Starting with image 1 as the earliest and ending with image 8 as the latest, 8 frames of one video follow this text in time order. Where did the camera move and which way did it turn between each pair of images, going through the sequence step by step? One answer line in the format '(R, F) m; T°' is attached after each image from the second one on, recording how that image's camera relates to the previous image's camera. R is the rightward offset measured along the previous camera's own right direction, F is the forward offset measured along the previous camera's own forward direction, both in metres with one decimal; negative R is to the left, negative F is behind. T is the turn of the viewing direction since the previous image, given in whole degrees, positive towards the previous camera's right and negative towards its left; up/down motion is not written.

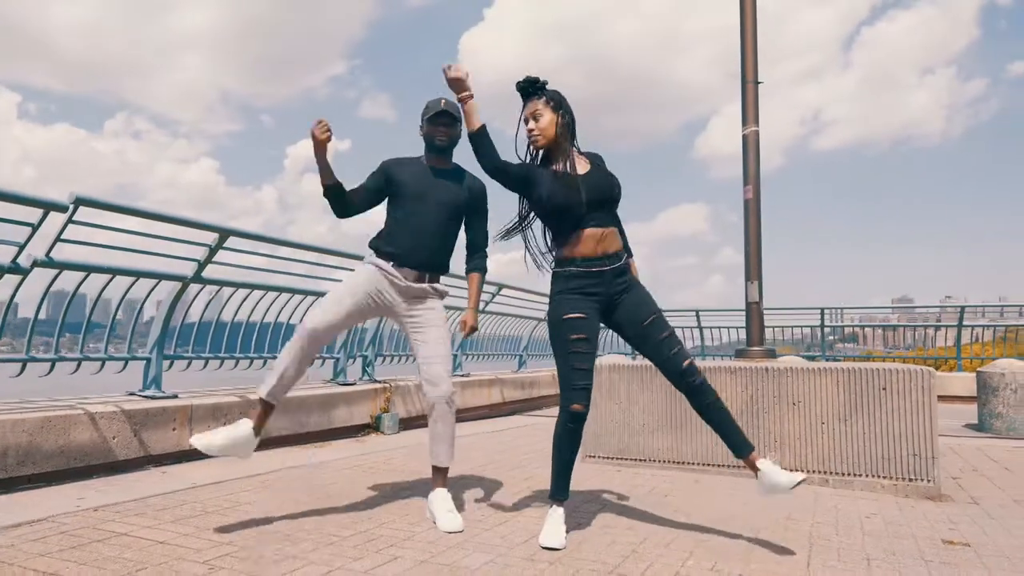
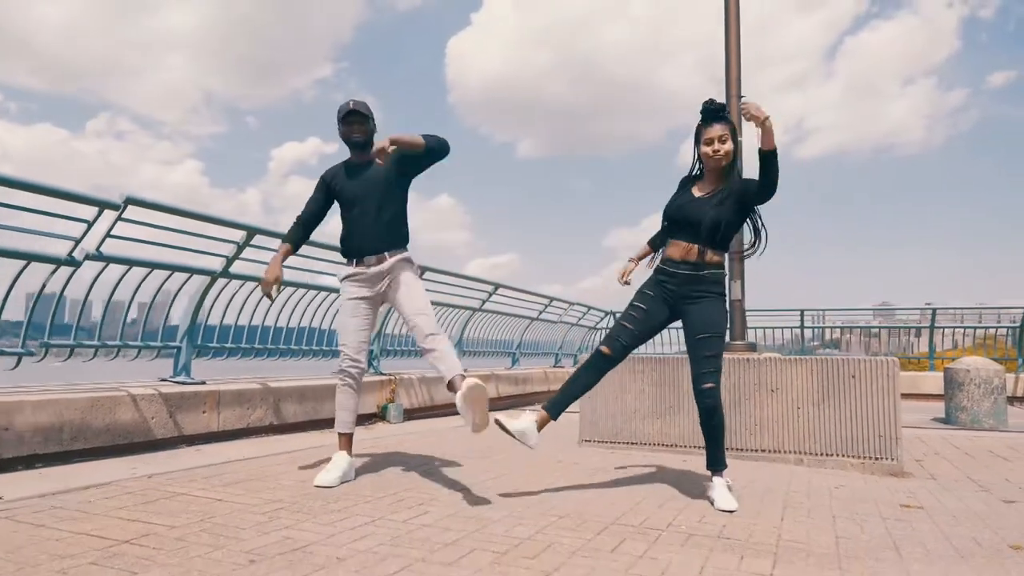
(-0.2, -0.5) m; +1°
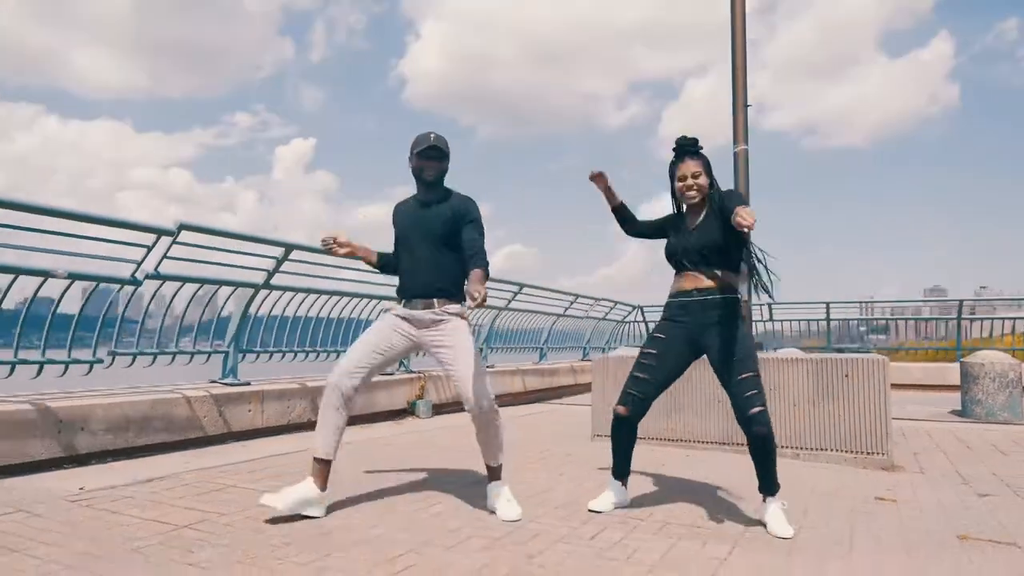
(+0.2, -0.5) m; -3°
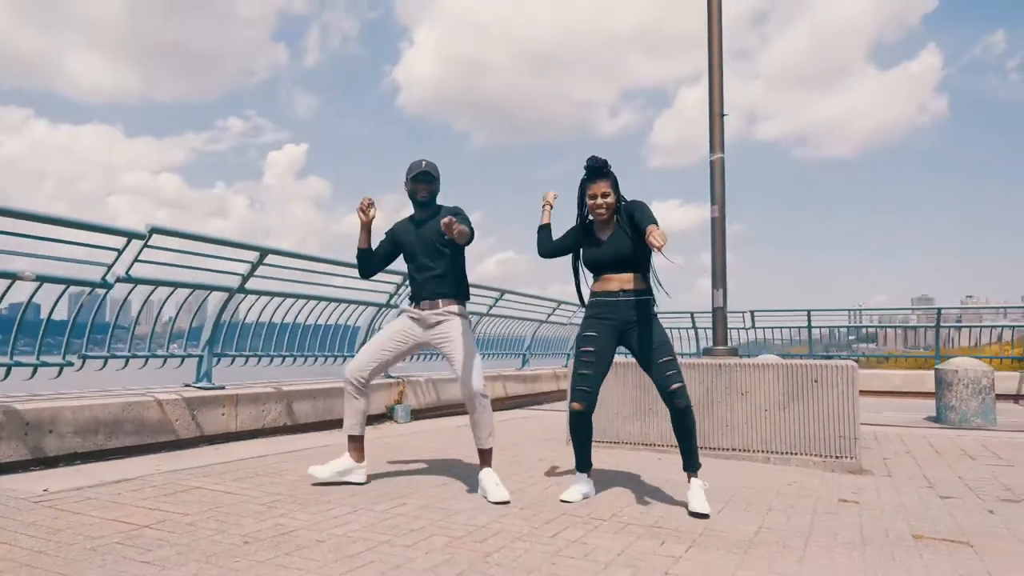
(+0.1, 0.0) m; +1°
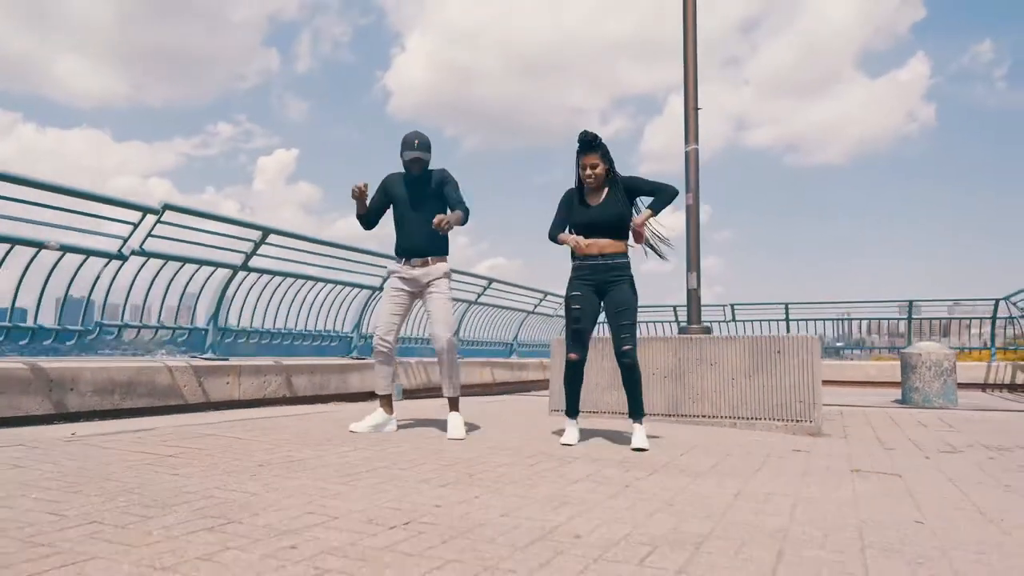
(0.0, -0.5) m; +1°
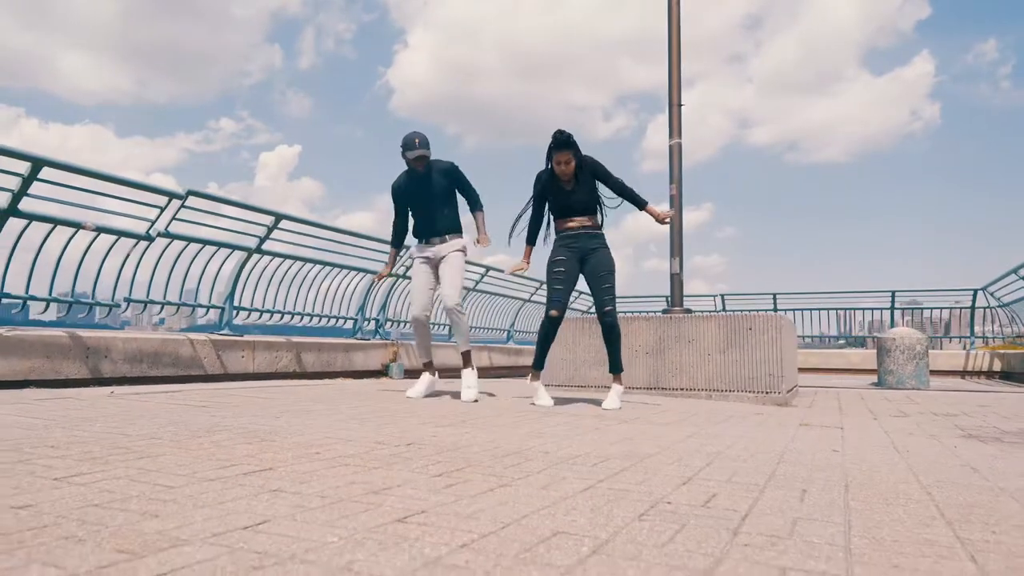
(+0.1, -0.6) m; 0°
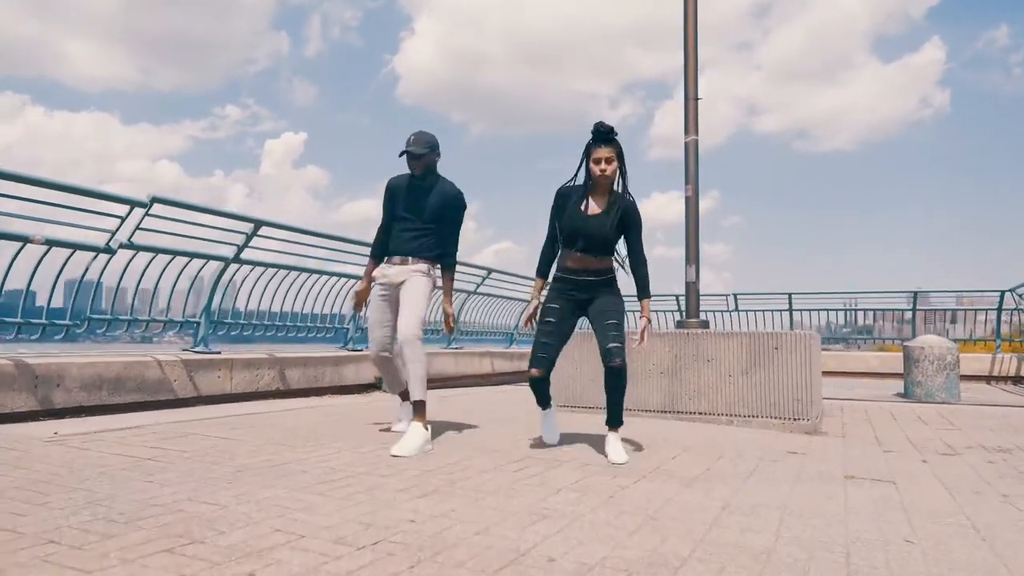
(0.0, +0.7) m; 0°
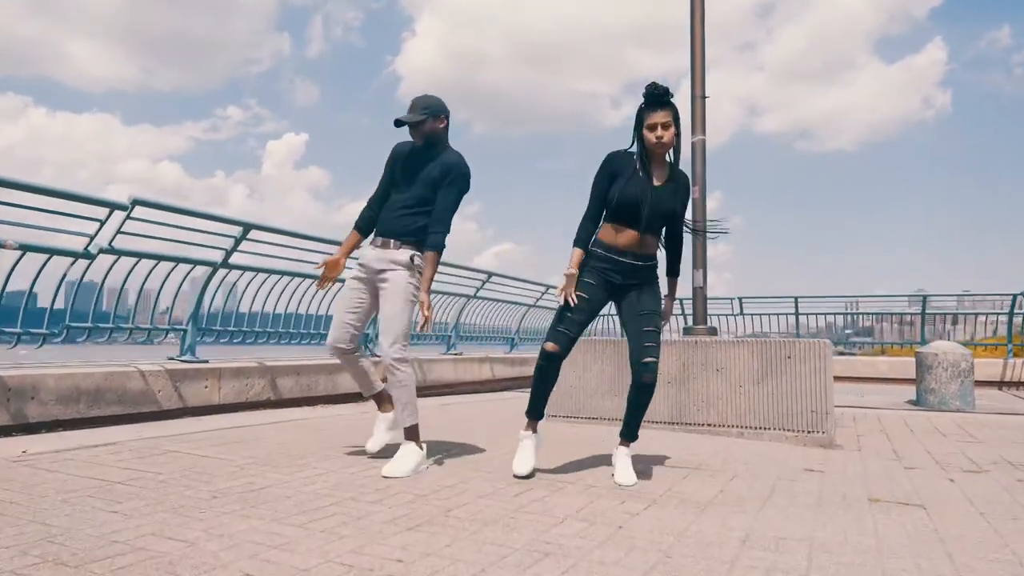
(0.0, +0.3) m; 0°
